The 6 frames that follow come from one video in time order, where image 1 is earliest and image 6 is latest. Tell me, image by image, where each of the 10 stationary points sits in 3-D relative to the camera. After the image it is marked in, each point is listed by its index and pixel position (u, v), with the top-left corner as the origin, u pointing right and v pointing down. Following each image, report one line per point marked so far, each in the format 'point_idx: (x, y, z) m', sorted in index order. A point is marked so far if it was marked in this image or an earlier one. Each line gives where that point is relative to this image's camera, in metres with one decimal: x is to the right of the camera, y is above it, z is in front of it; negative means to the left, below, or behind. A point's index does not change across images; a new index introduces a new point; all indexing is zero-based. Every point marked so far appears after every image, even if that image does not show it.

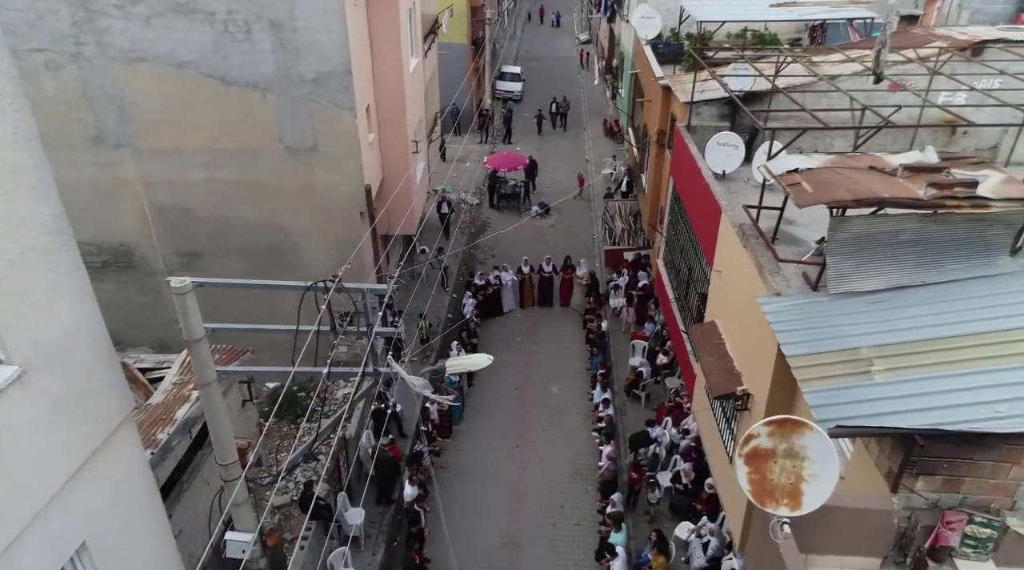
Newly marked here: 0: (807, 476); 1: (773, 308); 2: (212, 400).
0: (+1.9, -1.3, +5.0) m
1: (+2.3, -0.2, +6.7) m
2: (-2.4, -0.9, +6.1) m
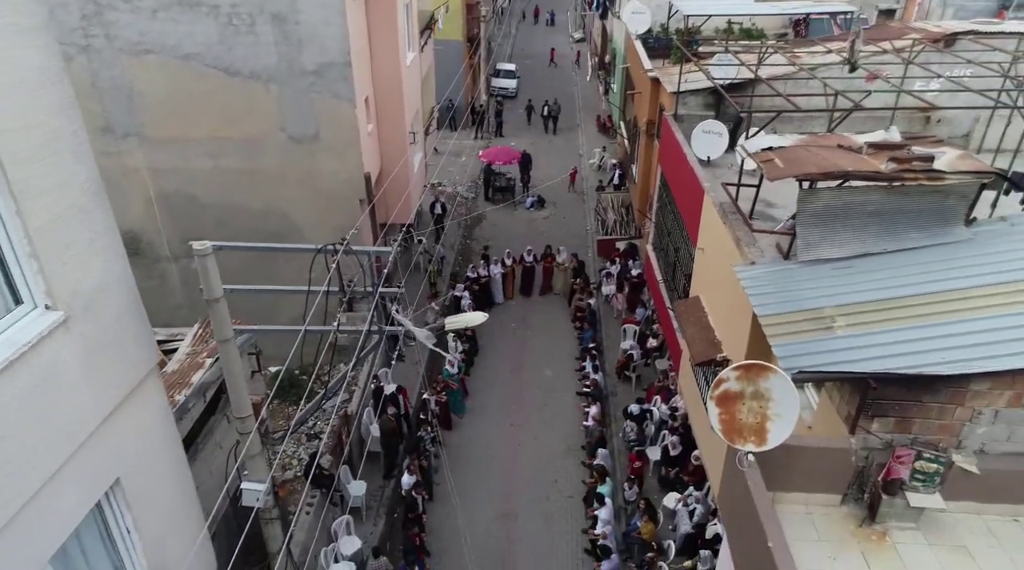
0: (+1.9, -1.0, +5.5) m
1: (+2.2, +0.1, +7.2) m
2: (-2.4, -0.6, +6.6) m
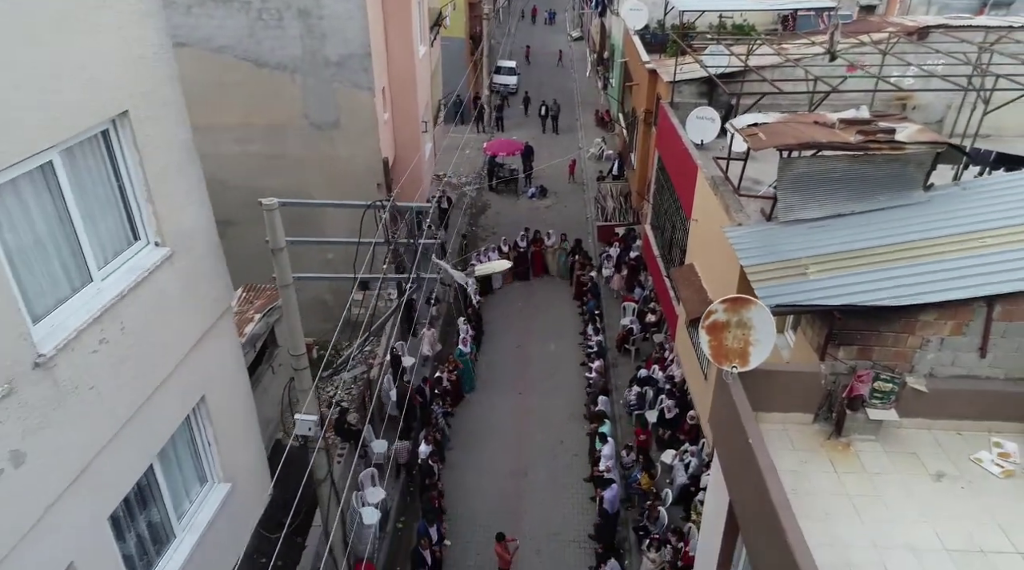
0: (+2.1, -0.5, +6.6) m
1: (+2.4, +0.6, +8.3) m
2: (-2.2, -0.1, +7.7) m
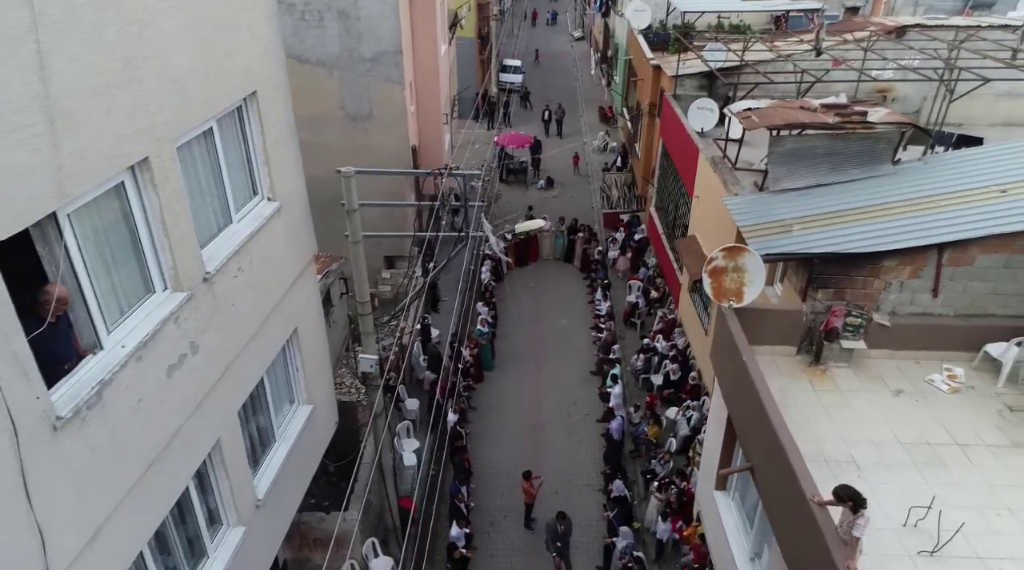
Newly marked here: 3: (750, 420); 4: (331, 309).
0: (+2.5, 0.0, +8.1) m
1: (+2.8, +1.1, +9.8) m
2: (-1.8, +0.4, +9.1) m
3: (+2.3, -1.3, +7.5) m
4: (-2.9, -0.4, +12.2) m
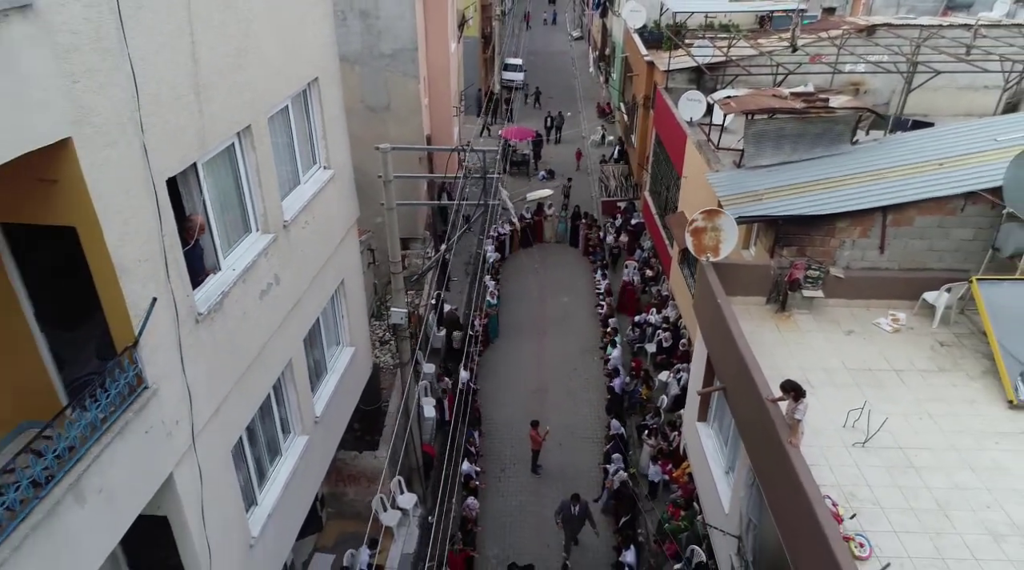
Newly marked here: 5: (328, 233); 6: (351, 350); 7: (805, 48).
0: (+2.7, +0.6, +9.6) m
1: (+3.0, +1.6, +11.3) m
2: (-1.7, +0.9, +10.7) m
3: (+2.5, -0.8, +9.0) m
4: (-2.8, +0.2, +13.7) m
5: (-2.1, +0.6, +8.9) m
6: (-2.1, -0.9, +10.1) m
7: (+6.0, +4.9, +15.6) m
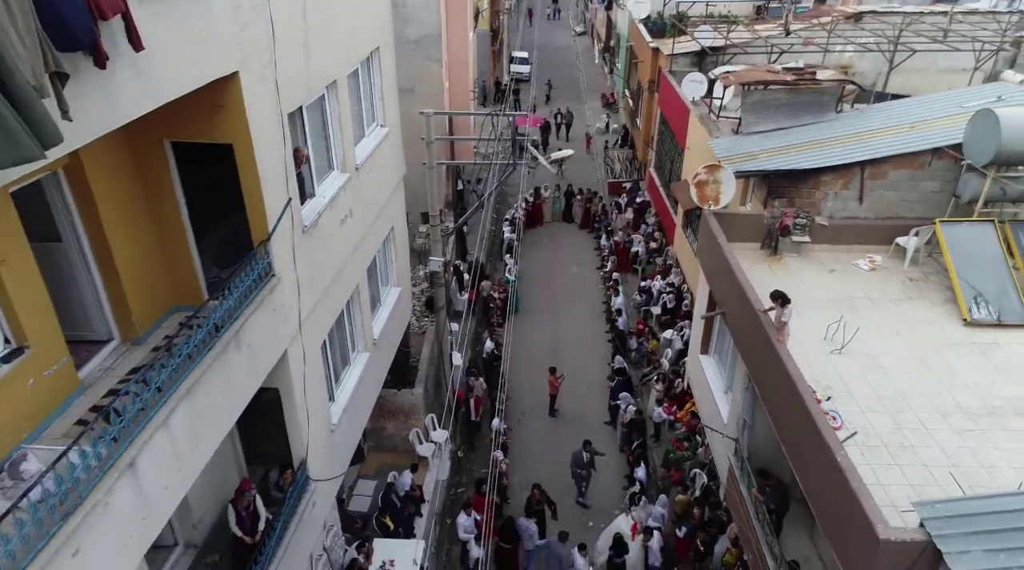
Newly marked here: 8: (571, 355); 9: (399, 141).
0: (+3.1, +1.4, +11.1) m
1: (+3.4, +2.4, +12.8) m
2: (-1.3, +1.7, +12.2) m
3: (+2.9, 0.0, +10.5) m
4: (-2.4, +1.0, +15.2) m
5: (-1.7, +1.4, +10.4) m
6: (-1.7, -0.1, +11.6) m
7: (+6.4, +5.7, +17.1) m
8: (+1.4, -1.7, +18.3) m
9: (-1.7, +2.1, +11.0) m
